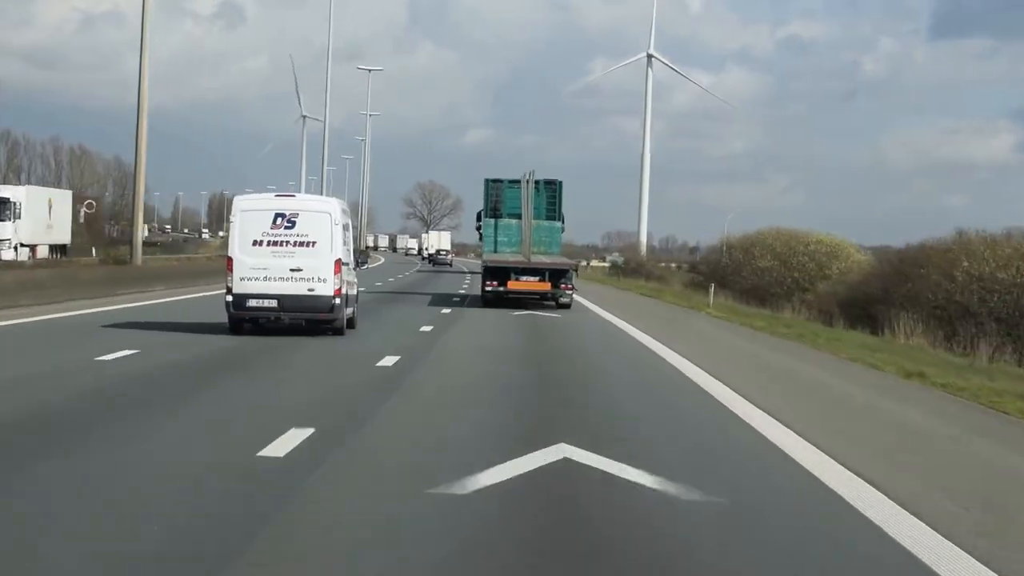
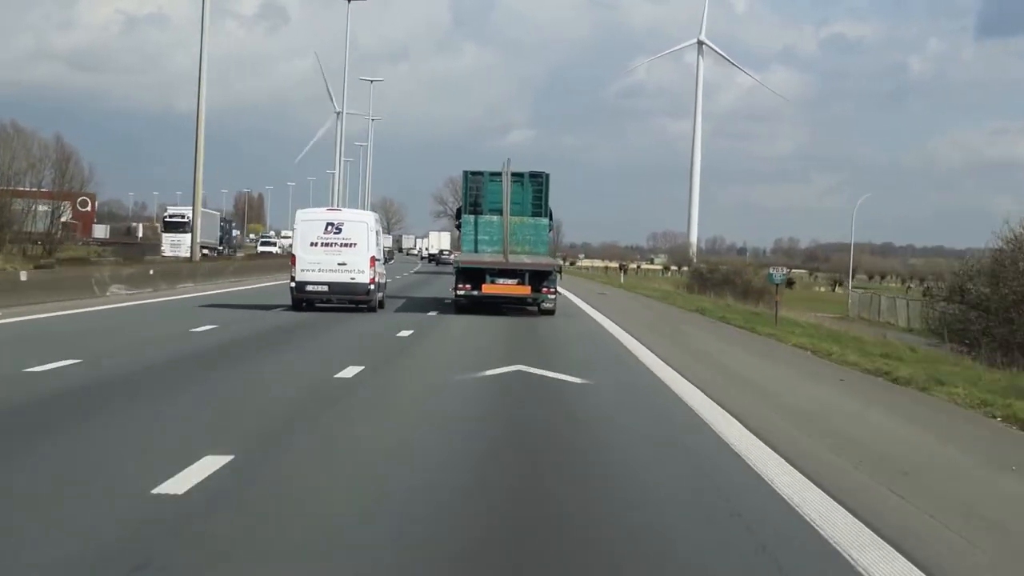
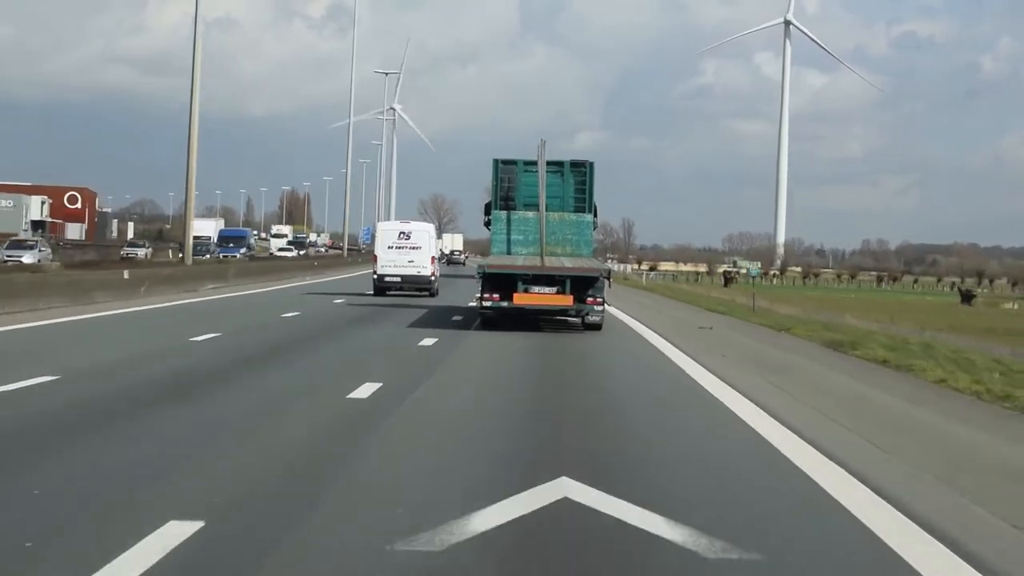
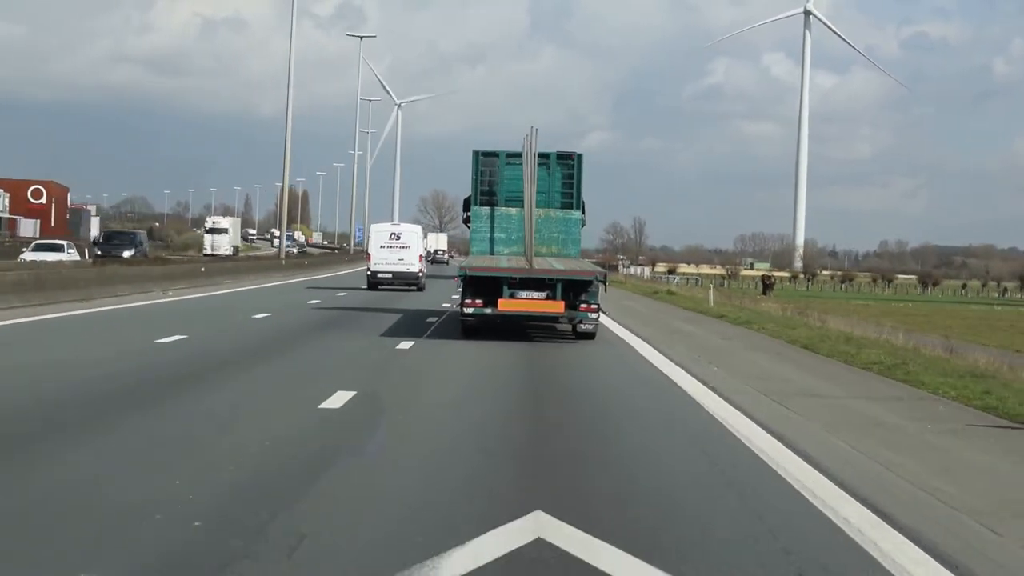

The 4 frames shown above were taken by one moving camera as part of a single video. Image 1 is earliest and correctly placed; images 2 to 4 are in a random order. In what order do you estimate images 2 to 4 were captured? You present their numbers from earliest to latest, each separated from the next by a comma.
2, 3, 4
